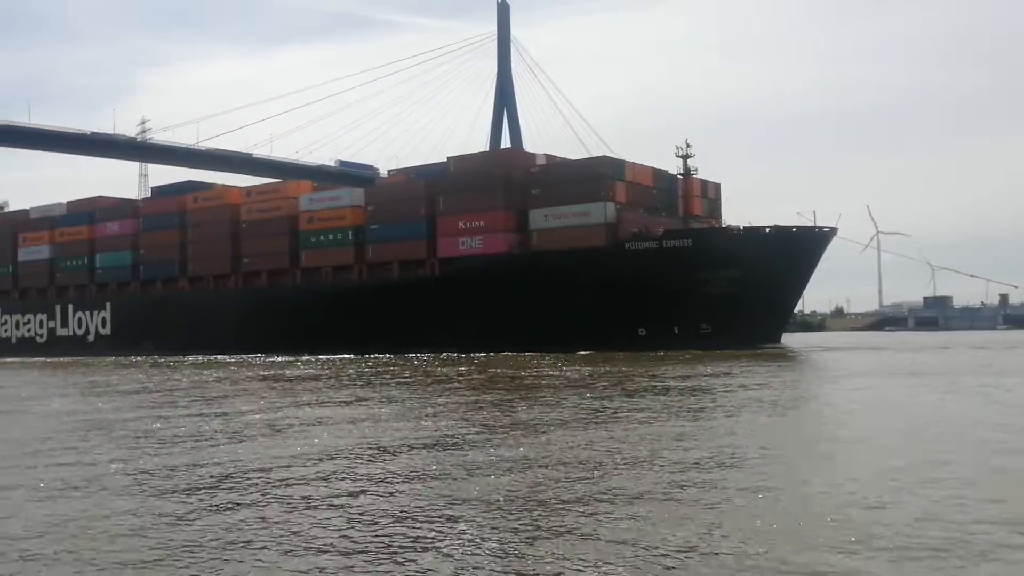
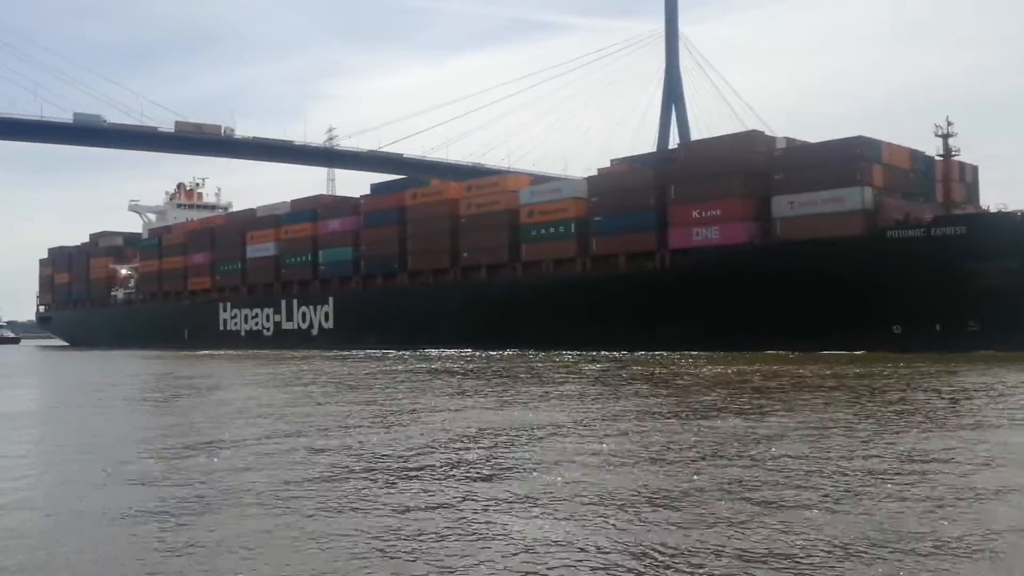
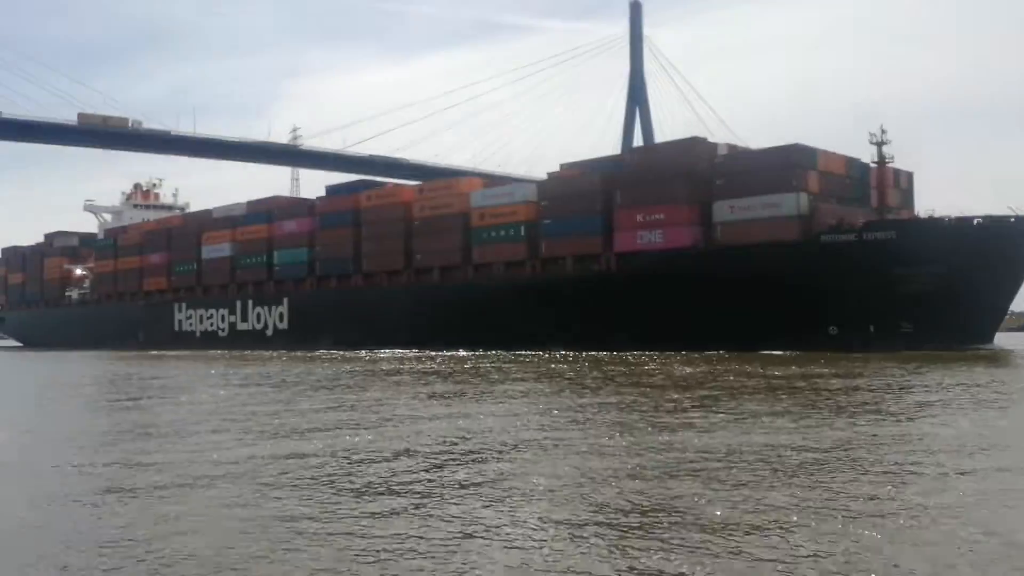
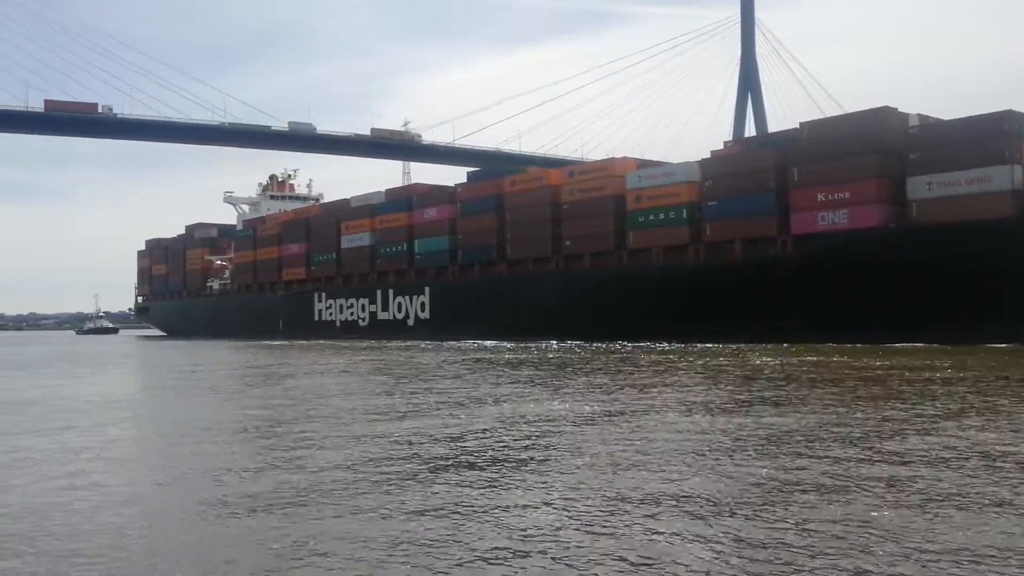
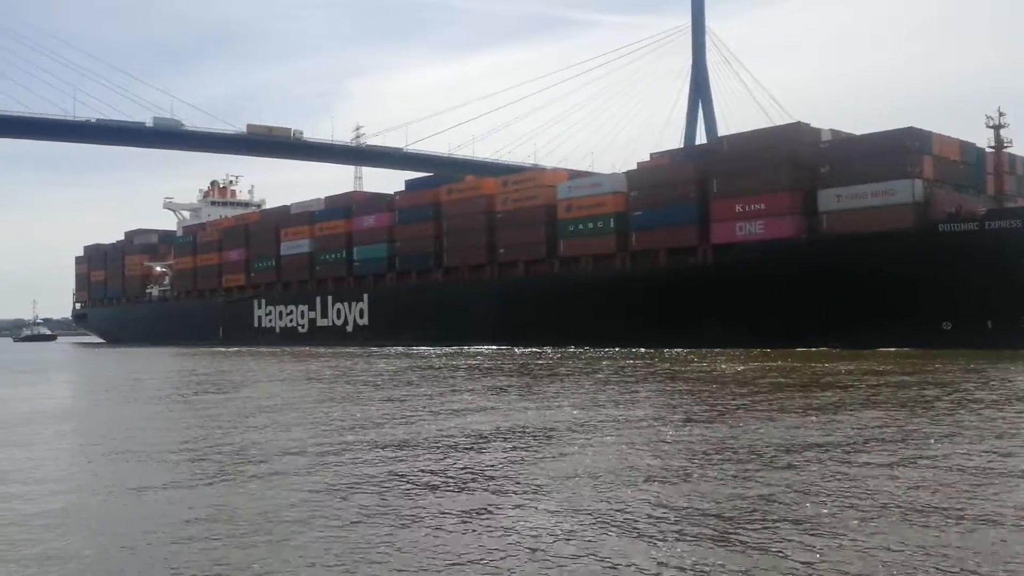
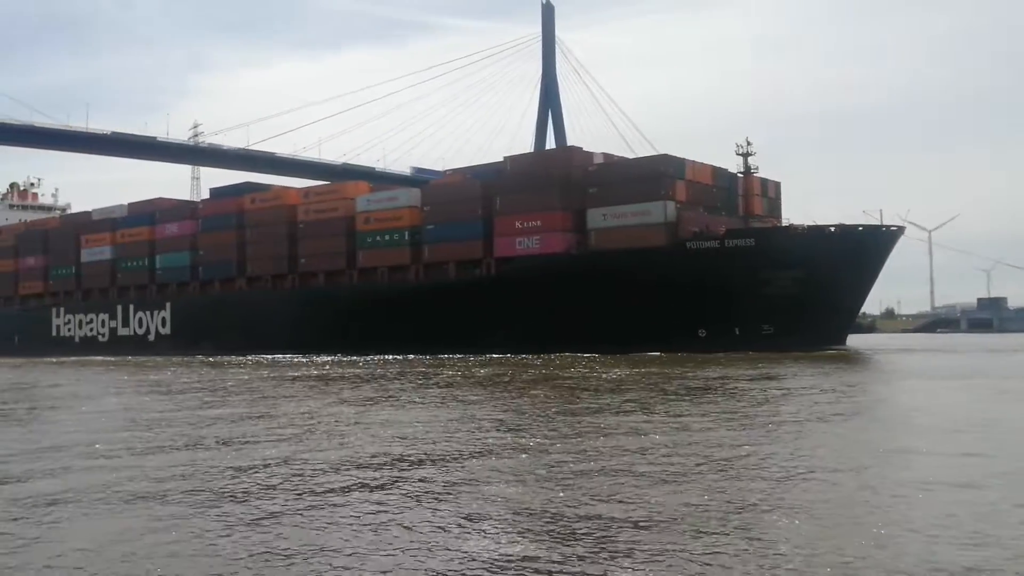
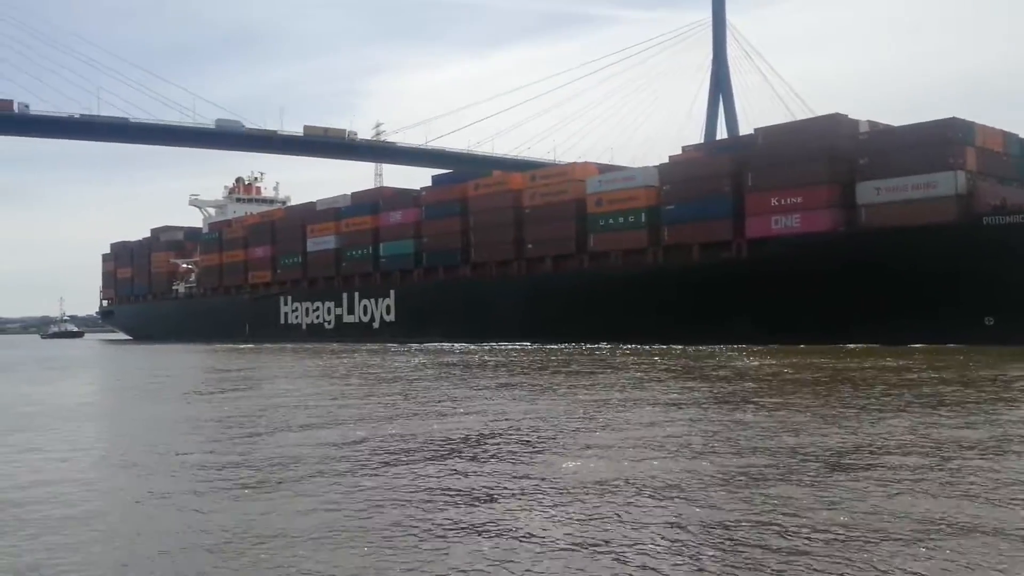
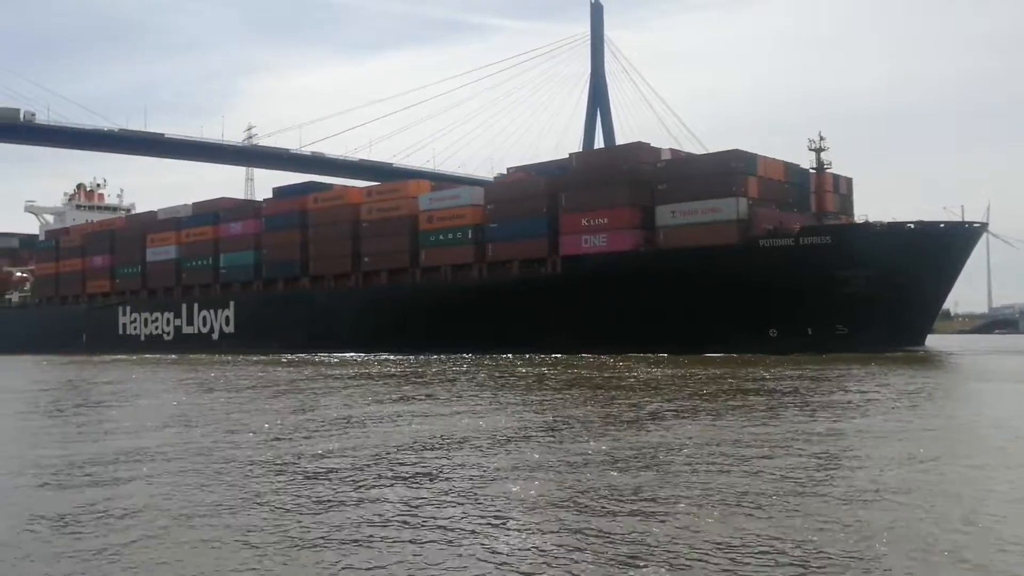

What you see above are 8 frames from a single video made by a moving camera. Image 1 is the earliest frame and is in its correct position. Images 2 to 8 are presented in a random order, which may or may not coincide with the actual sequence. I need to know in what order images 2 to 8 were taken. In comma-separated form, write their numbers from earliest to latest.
6, 8, 3, 2, 5, 7, 4
